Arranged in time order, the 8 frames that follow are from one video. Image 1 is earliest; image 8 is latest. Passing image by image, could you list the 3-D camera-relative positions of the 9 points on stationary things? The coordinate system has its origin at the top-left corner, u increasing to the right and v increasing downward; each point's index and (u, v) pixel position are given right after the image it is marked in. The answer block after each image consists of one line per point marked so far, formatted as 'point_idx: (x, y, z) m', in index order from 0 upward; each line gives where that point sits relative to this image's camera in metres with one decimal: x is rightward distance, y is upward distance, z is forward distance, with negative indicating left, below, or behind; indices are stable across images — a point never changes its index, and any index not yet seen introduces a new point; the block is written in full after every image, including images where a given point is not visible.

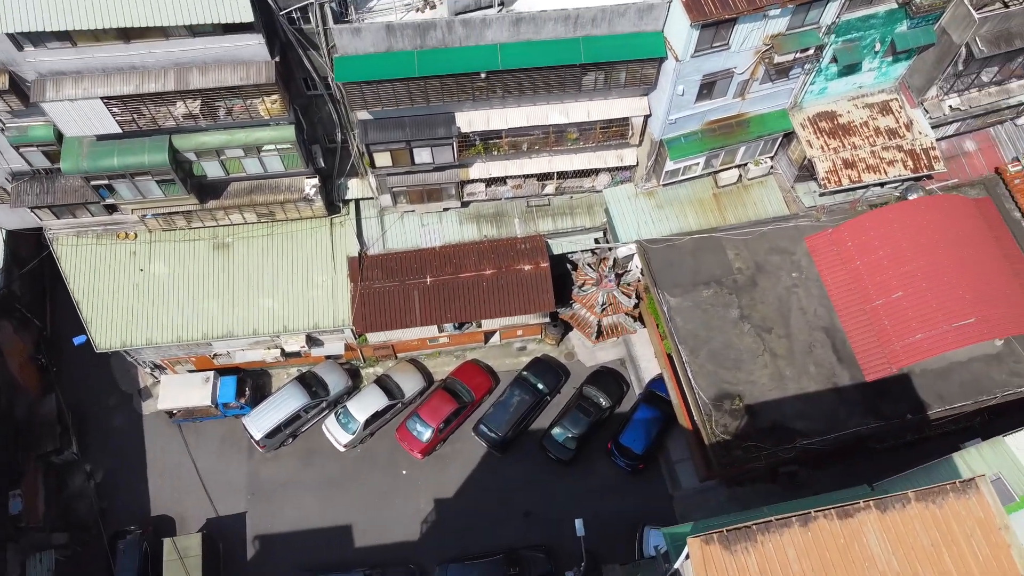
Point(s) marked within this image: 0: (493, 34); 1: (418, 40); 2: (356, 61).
0: (-0.4, +5.7, +18.2) m
1: (-2.1, +5.6, +18.1) m
2: (-3.5, +5.1, +18.2) m
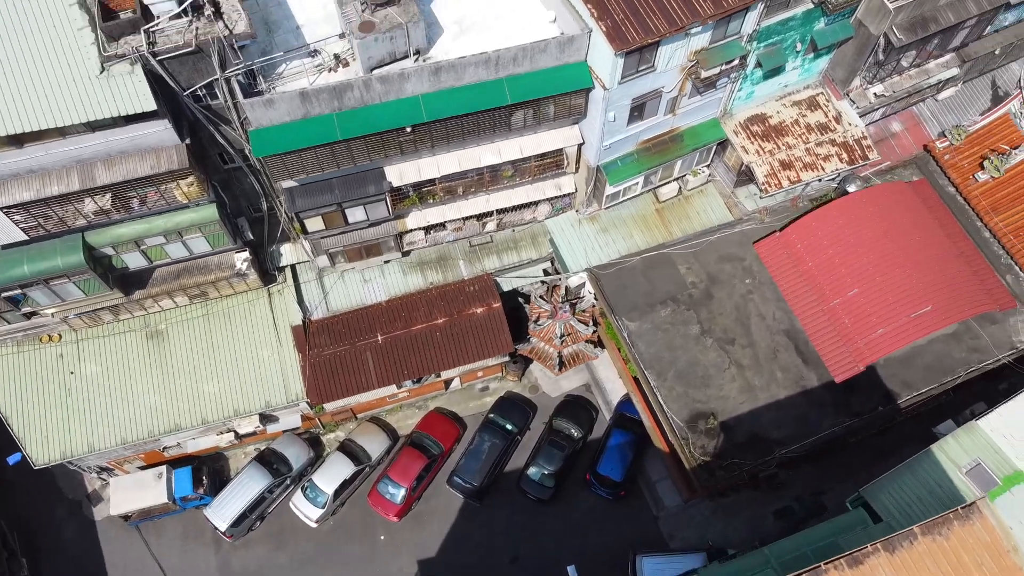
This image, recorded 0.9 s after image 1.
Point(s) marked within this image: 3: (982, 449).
0: (-2.1, +4.4, +17.5) m
1: (-3.8, +4.0, +17.2) m
2: (-5.1, +3.3, +17.2) m
3: (+10.6, -3.6, +18.2) m
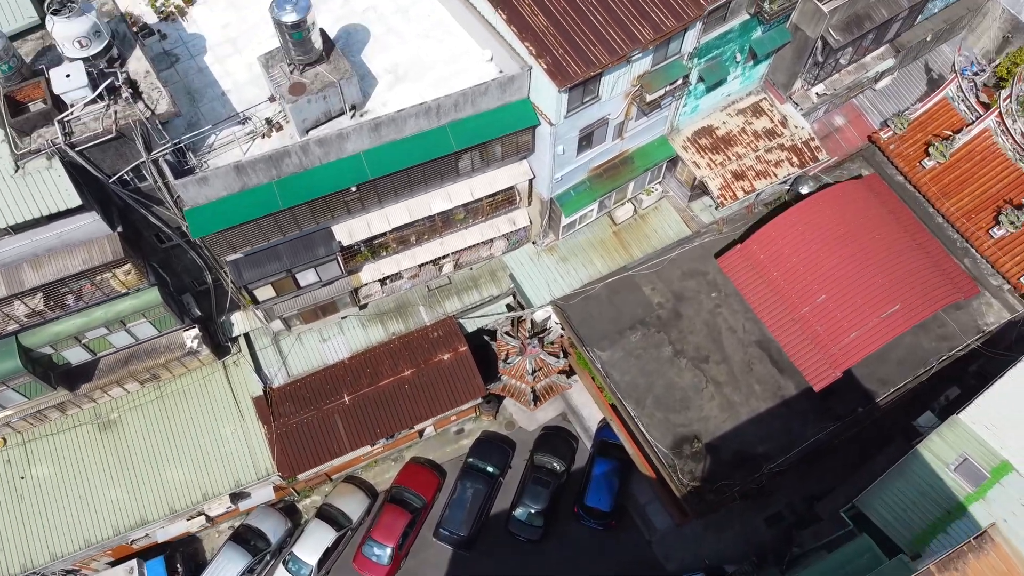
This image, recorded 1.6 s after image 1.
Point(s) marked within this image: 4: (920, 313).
0: (-3.2, +3.0, +16.7) m
1: (-4.8, +2.4, +16.3) m
2: (-6.1, +1.6, +16.2) m
3: (+10.2, -3.5, +18.1) m
4: (+9.8, -0.7, +19.3) m
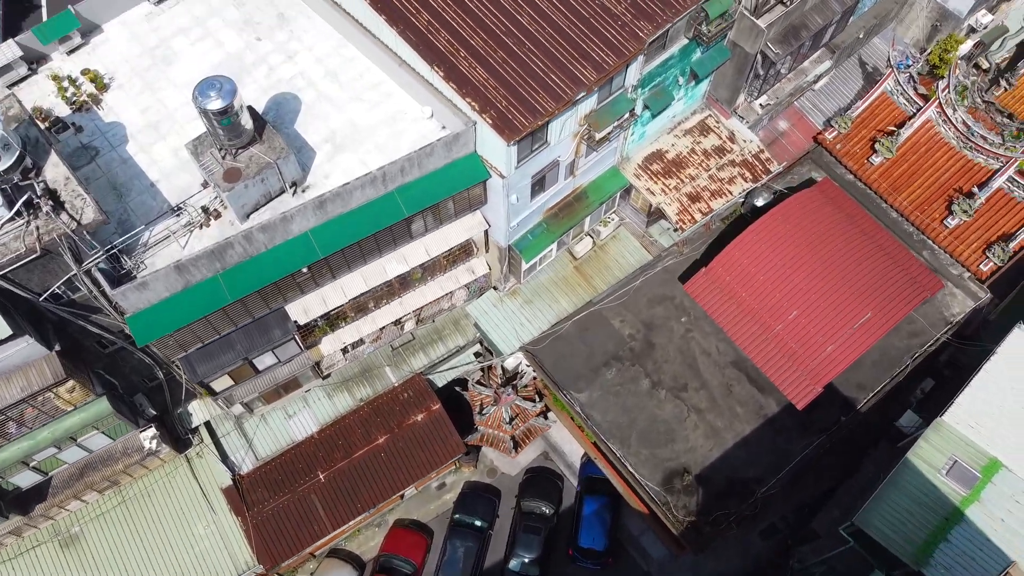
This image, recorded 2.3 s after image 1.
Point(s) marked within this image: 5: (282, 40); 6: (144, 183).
0: (-4.1, +1.3, +15.8) m
1: (-5.6, +0.5, +15.3) m
2: (-6.7, -0.5, +15.2) m
3: (+9.9, -3.5, +18.1) m
4: (+9.0, -0.8, +19.2) m
5: (-5.2, +5.6, +18.1) m
6: (-7.4, +2.1, +16.3) m
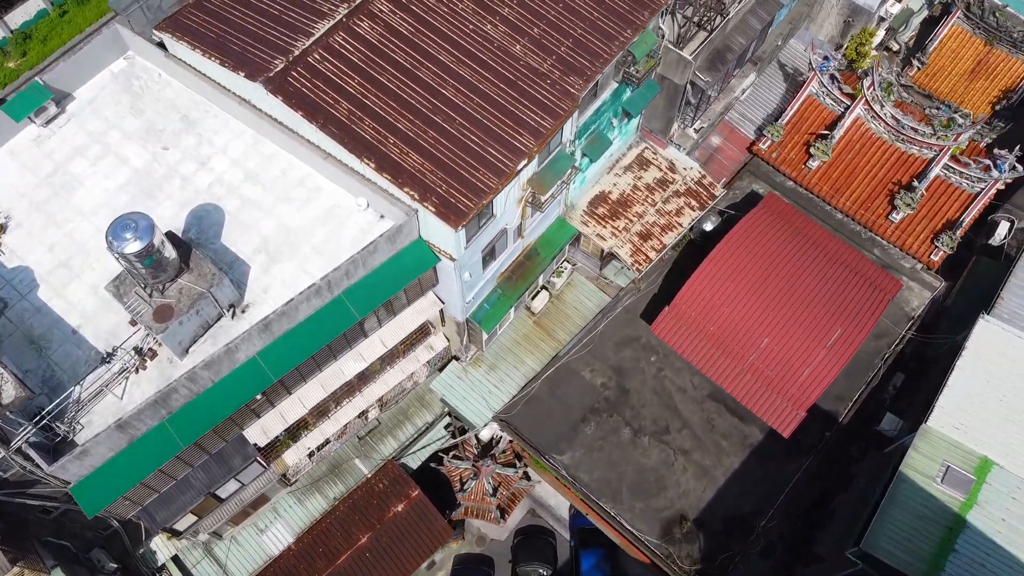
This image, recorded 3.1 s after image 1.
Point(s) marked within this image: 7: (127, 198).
0: (-4.8, -1.1, +14.5) m
1: (-6.1, -2.1, +14.0) m
2: (-7.0, -3.2, +13.7) m
3: (+9.6, -3.6, +18.0) m
4: (+8.2, -1.1, +19.0) m
5: (-6.7, +3.0, +16.8) m
6: (-8.2, -0.8, +14.8) m
7: (-7.7, +1.8, +16.1) m
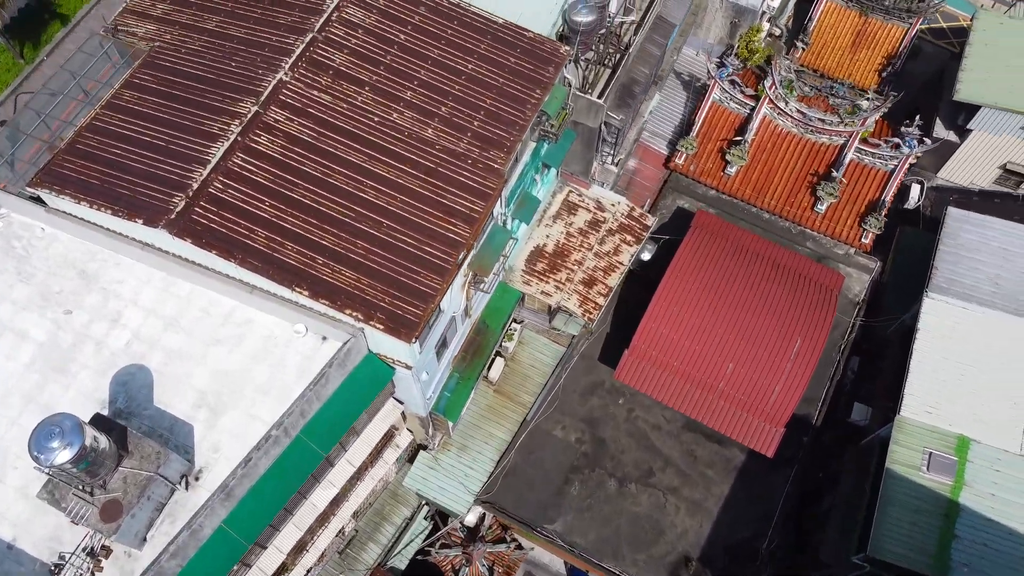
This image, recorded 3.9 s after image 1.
0: (-4.9, -3.8, +13.2) m
1: (-5.9, -5.1, +12.6) m
2: (-6.6, -6.4, +12.2) m
3: (+9.2, -3.4, +18.2) m
4: (+7.3, -1.2, +19.0) m
5: (-7.8, -0.3, +15.2) m
6: (-8.3, -4.2, +13.1) m
7: (-8.5, -1.6, +14.5) m
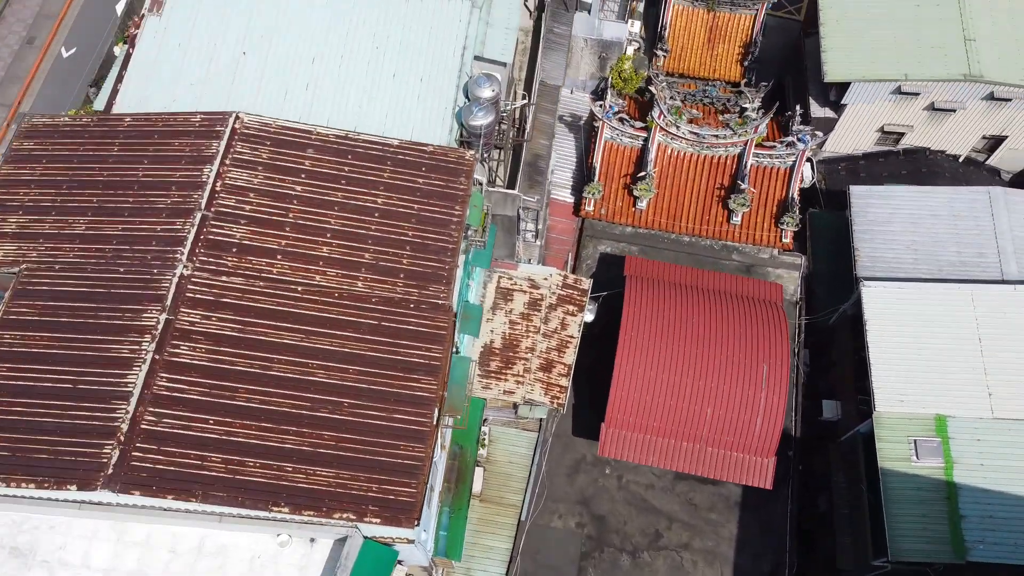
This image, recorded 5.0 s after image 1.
0: (-3.7, -7.4, +11.8) m
1: (-4.2, -8.9, +11.0) m
2: (-4.5, -10.3, +10.6) m
3: (+9.0, -3.2, +18.6) m
4: (+6.4, -1.6, +19.1) m
5: (-7.7, -4.8, +13.2) m
6: (-6.8, -8.7, +11.2) m
7: (-7.9, -6.3, +12.4) m
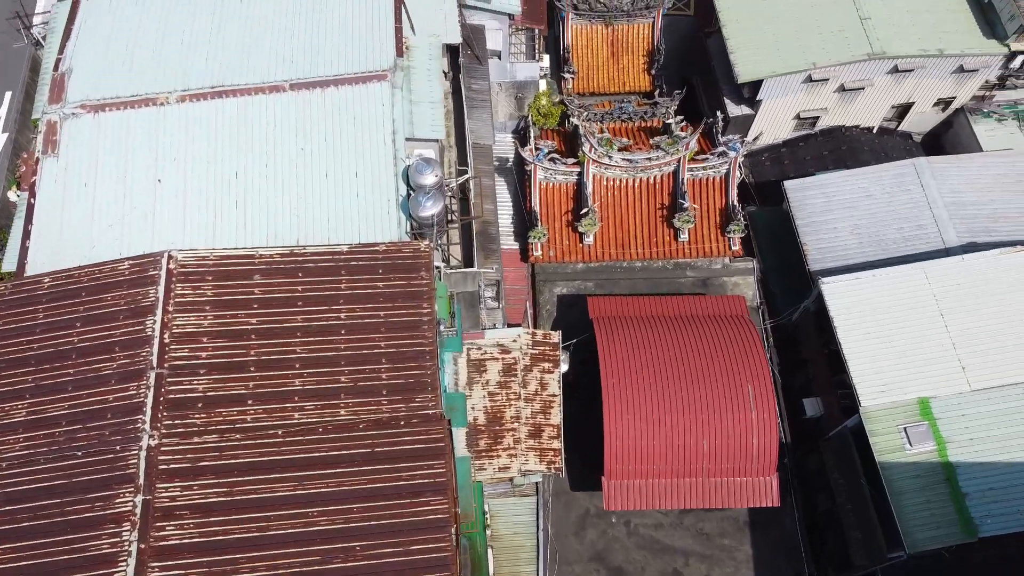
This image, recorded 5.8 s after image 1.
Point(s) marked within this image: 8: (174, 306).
0: (-2.1, -9.6, +10.8) m
1: (-2.2, -11.1, +10.0) m
2: (-2.1, -12.5, +9.6) m
3: (+8.8, -3.0, +18.8) m
4: (+5.9, -2.0, +19.0) m
5: (-6.7, -7.8, +11.9) m
6: (-4.8, -11.5, +10.0) m
7: (-6.5, -9.3, +11.1) m
8: (-5.8, -0.3, +13.8) m
